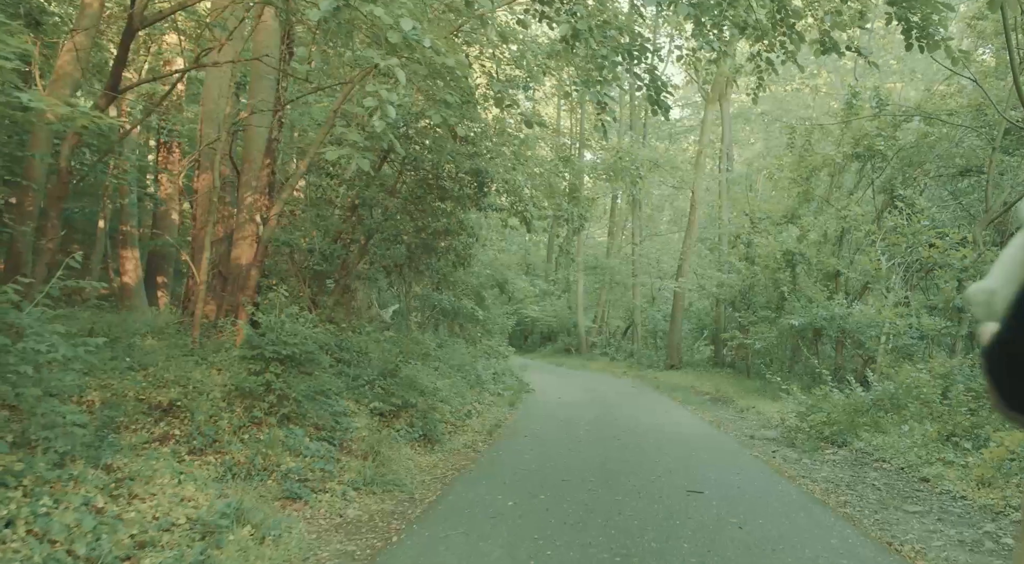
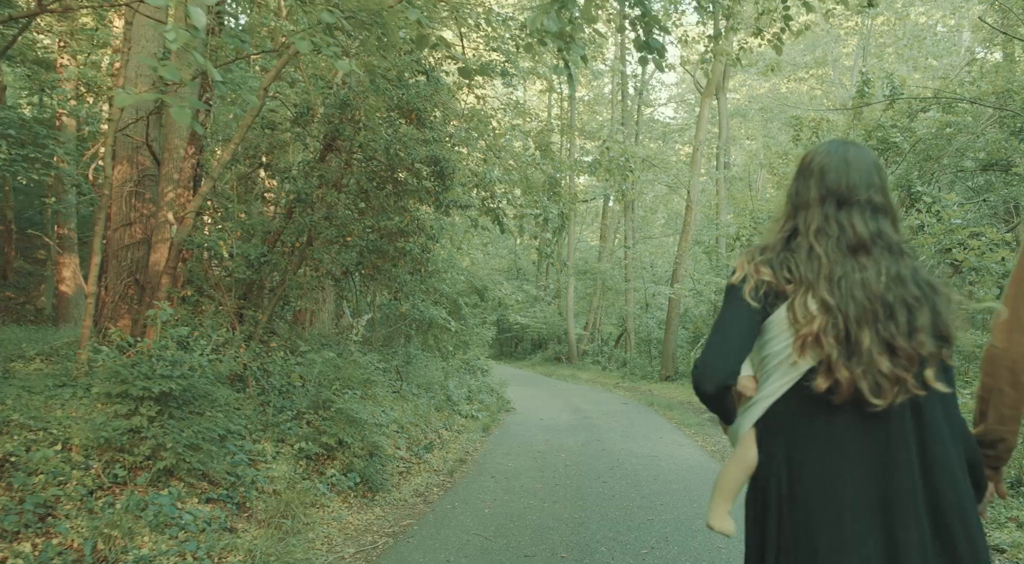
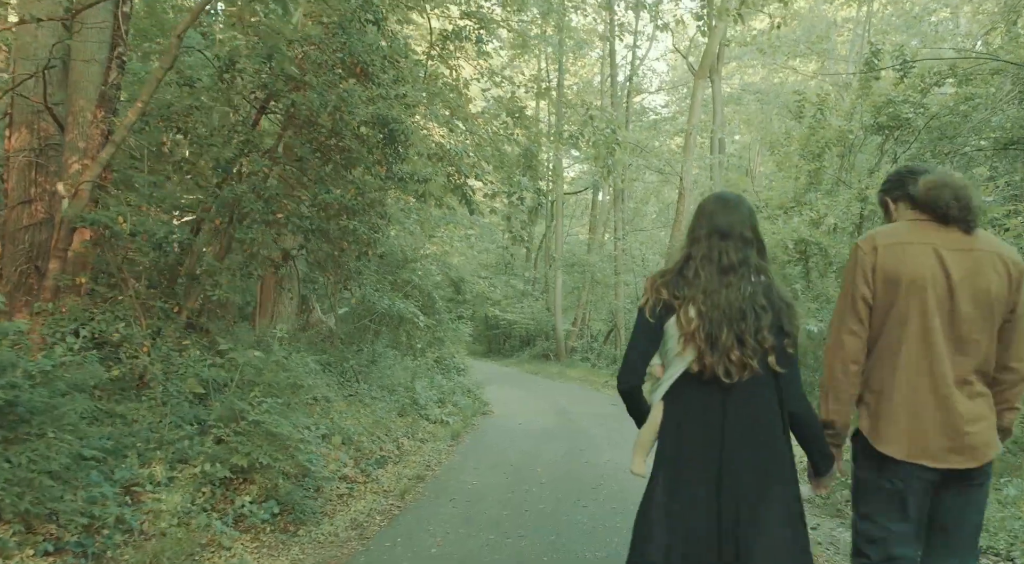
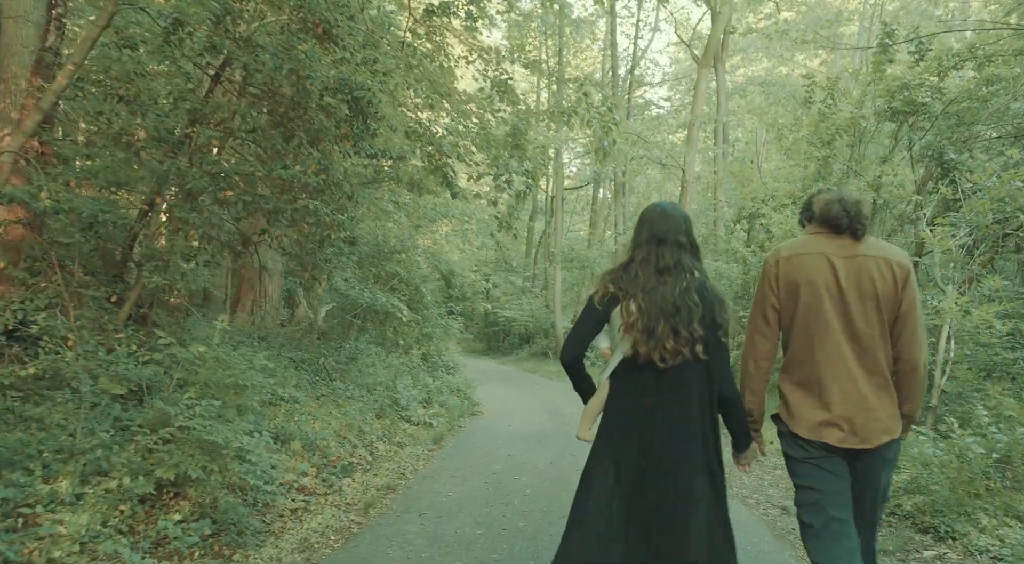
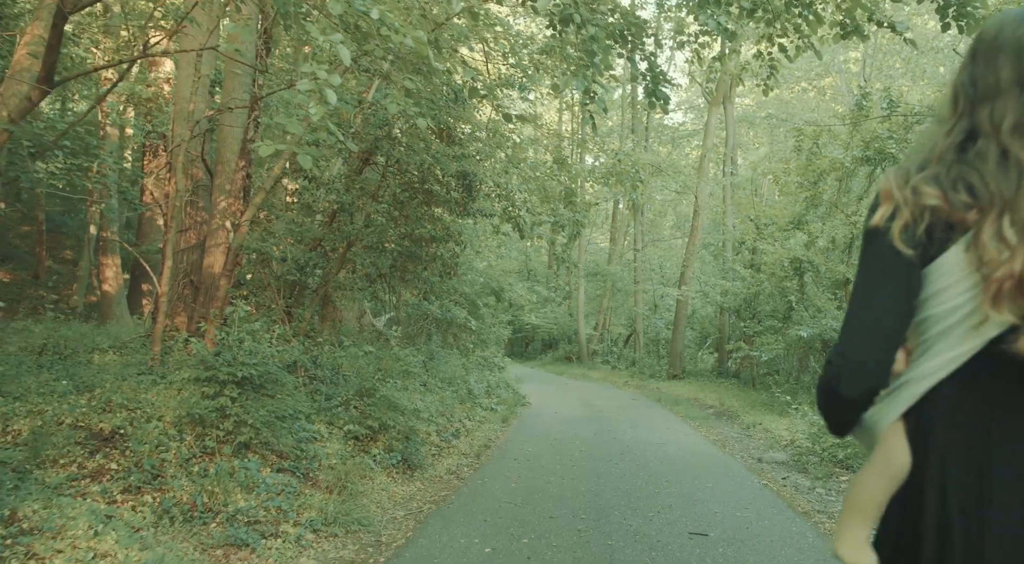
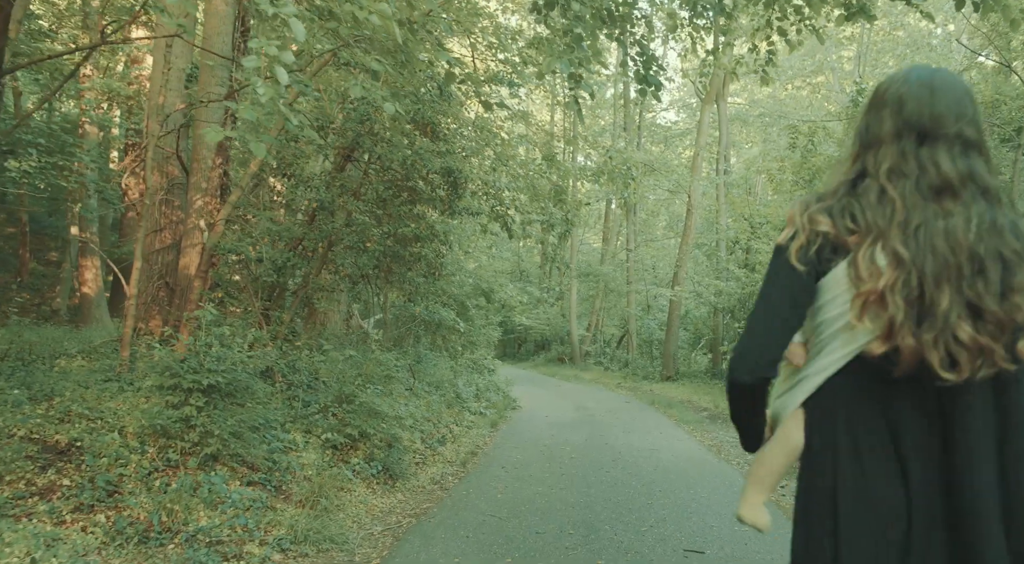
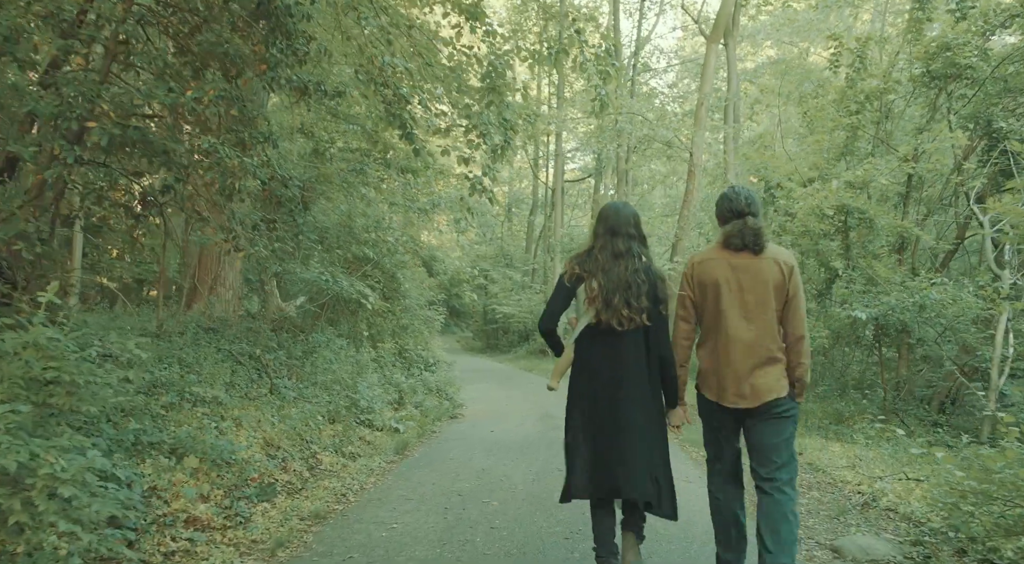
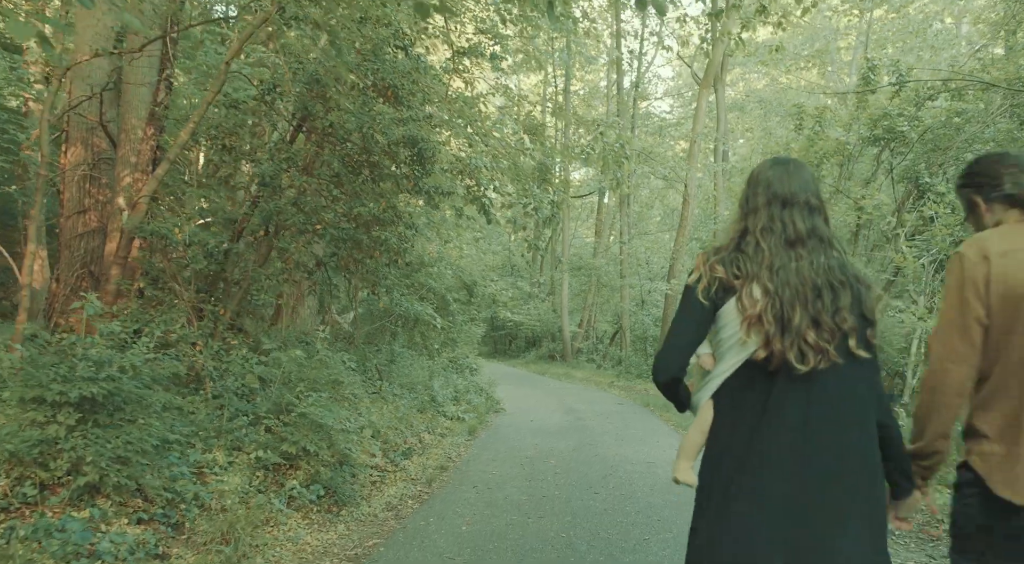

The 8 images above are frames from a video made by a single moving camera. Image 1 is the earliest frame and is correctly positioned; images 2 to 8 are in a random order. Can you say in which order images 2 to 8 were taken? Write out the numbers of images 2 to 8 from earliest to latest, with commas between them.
5, 6, 2, 8, 3, 4, 7
